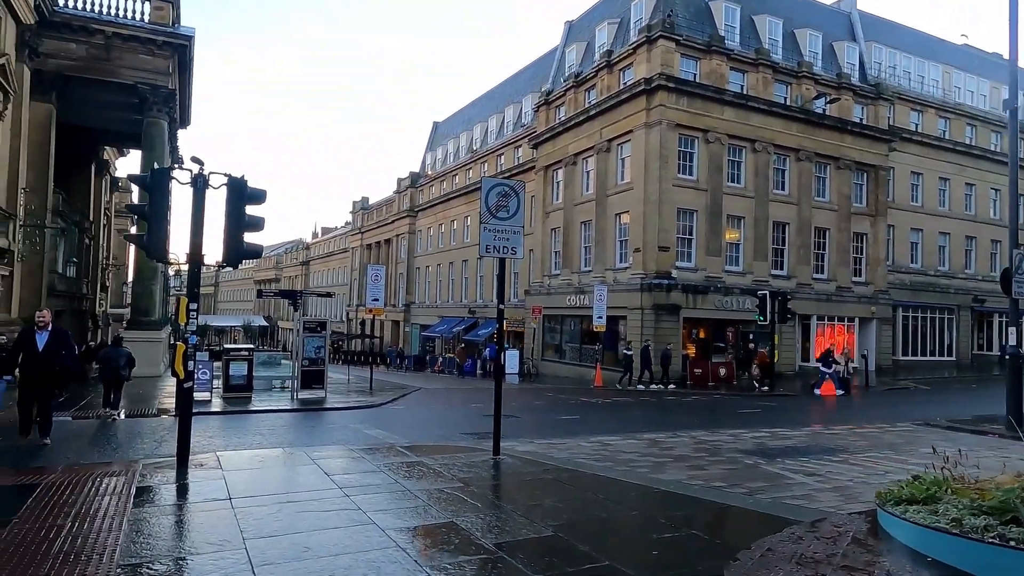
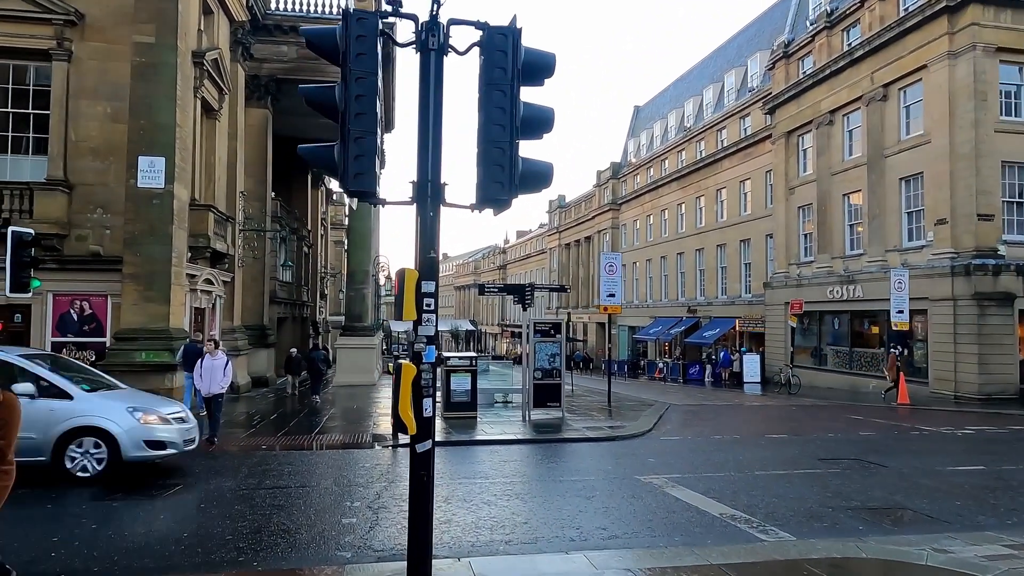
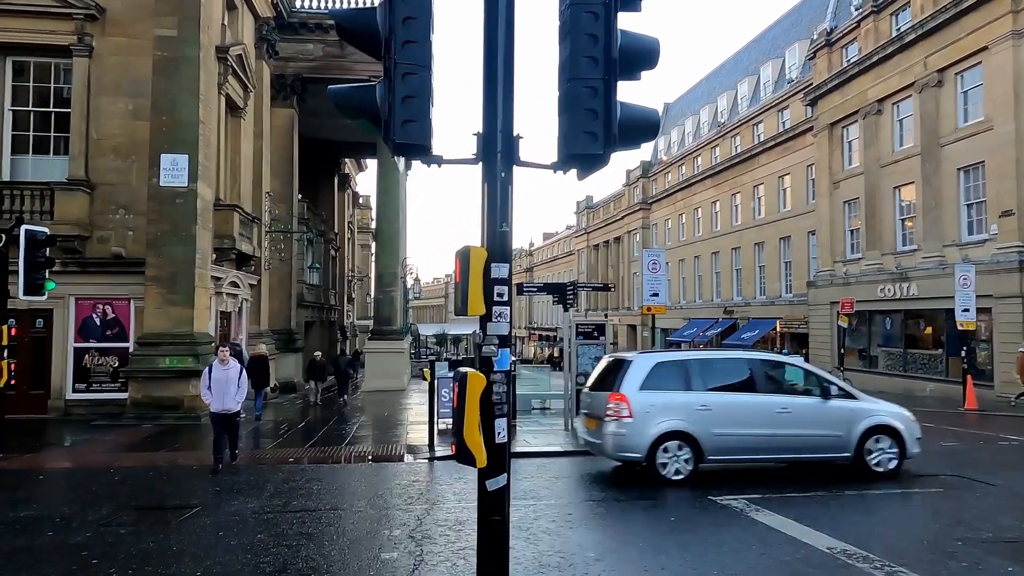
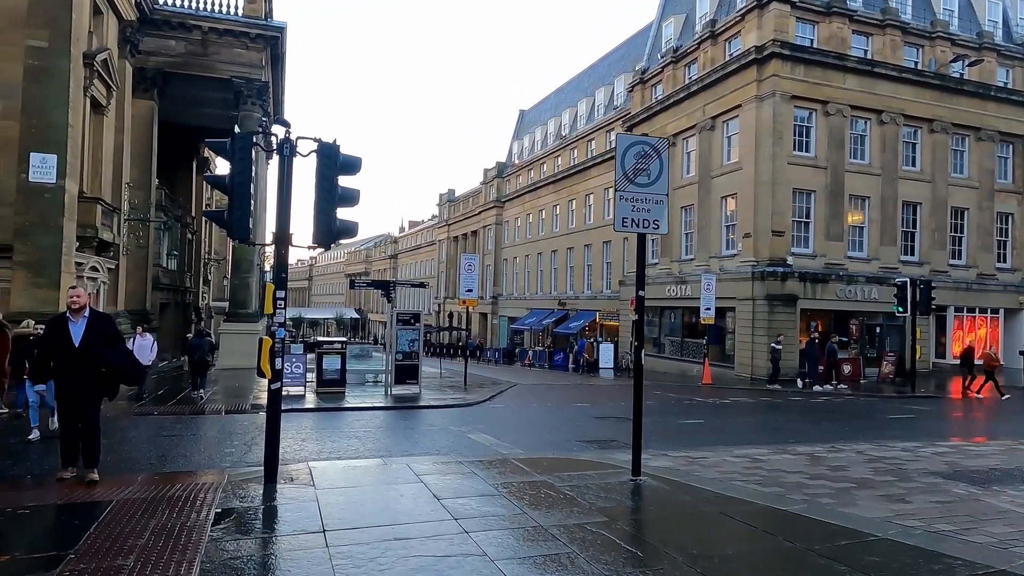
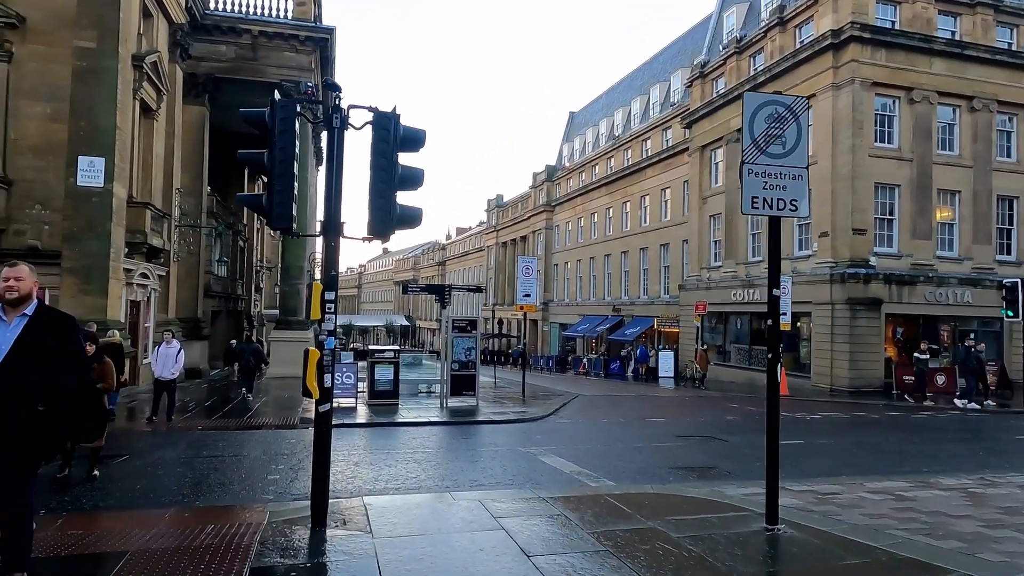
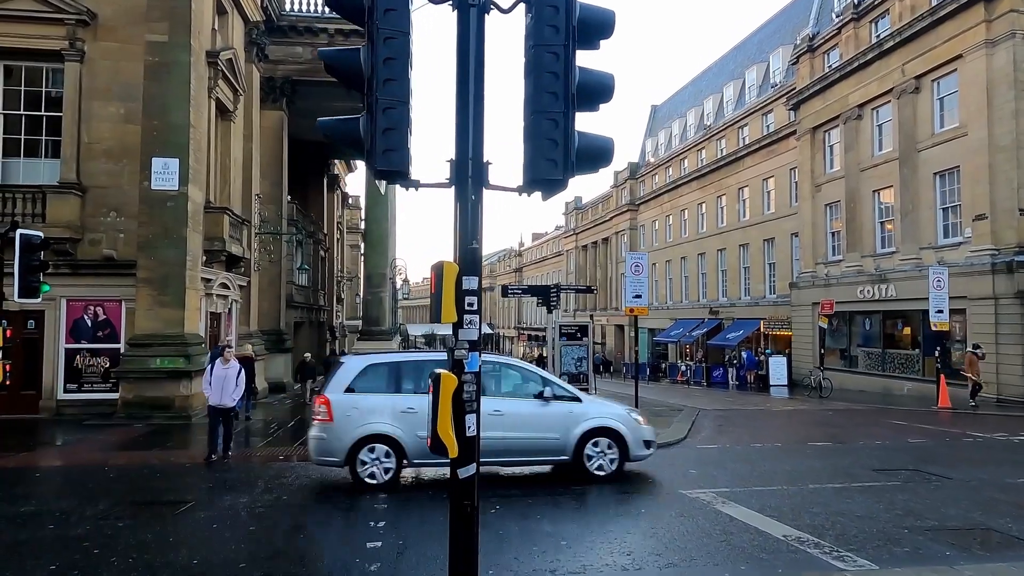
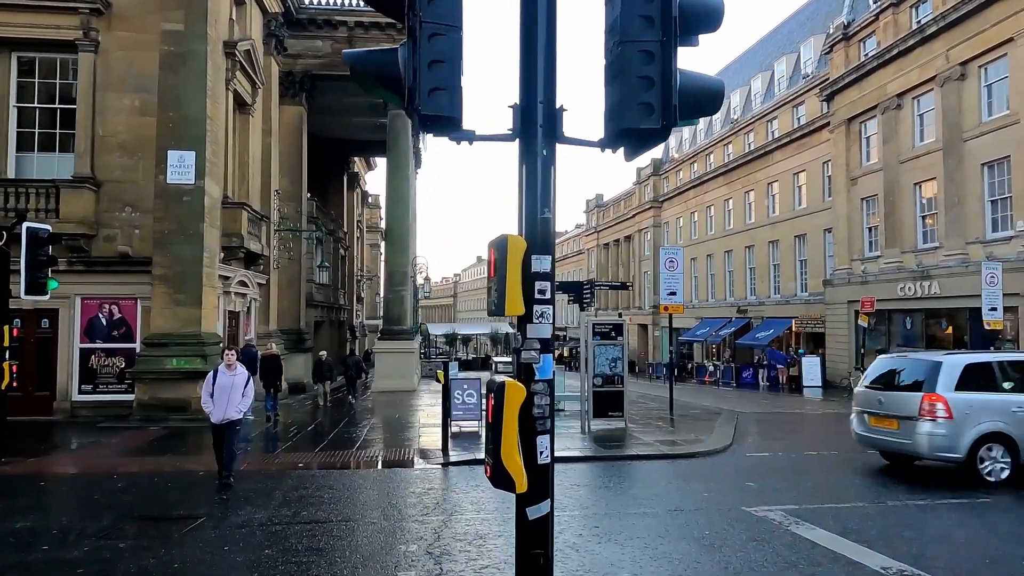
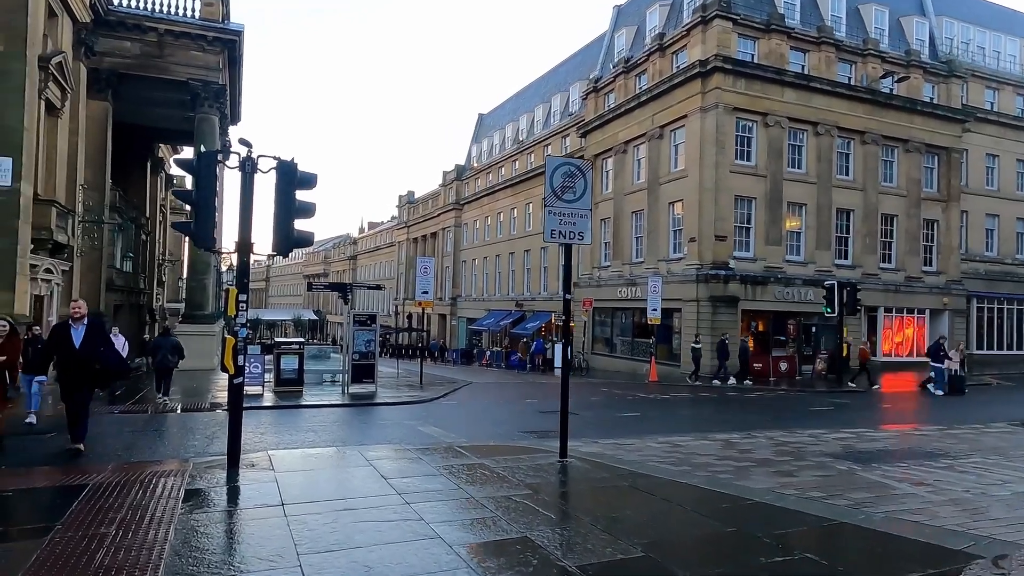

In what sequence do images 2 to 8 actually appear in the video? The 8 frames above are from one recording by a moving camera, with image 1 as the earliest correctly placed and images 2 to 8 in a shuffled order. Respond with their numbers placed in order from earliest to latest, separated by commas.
8, 4, 5, 2, 6, 3, 7
